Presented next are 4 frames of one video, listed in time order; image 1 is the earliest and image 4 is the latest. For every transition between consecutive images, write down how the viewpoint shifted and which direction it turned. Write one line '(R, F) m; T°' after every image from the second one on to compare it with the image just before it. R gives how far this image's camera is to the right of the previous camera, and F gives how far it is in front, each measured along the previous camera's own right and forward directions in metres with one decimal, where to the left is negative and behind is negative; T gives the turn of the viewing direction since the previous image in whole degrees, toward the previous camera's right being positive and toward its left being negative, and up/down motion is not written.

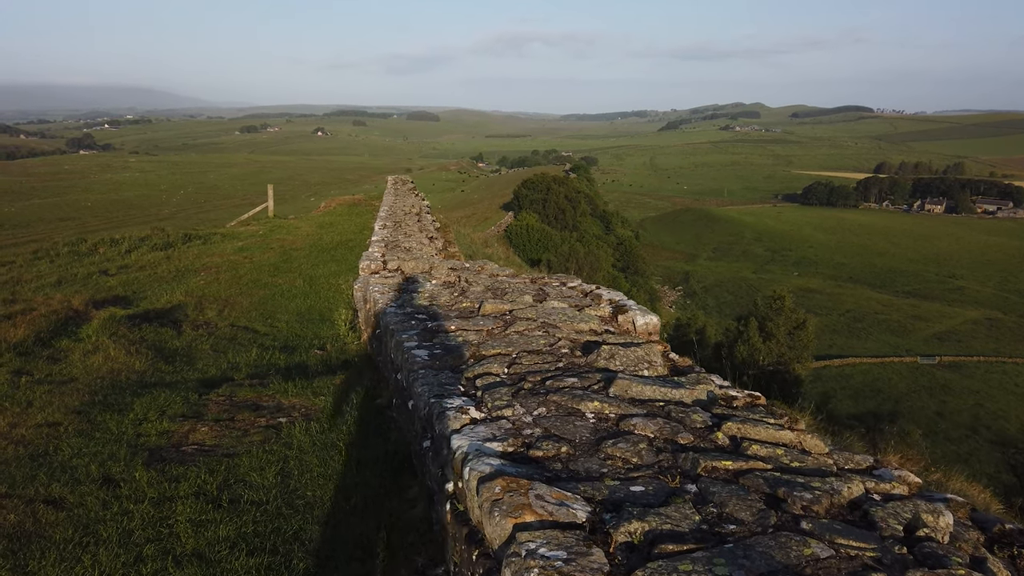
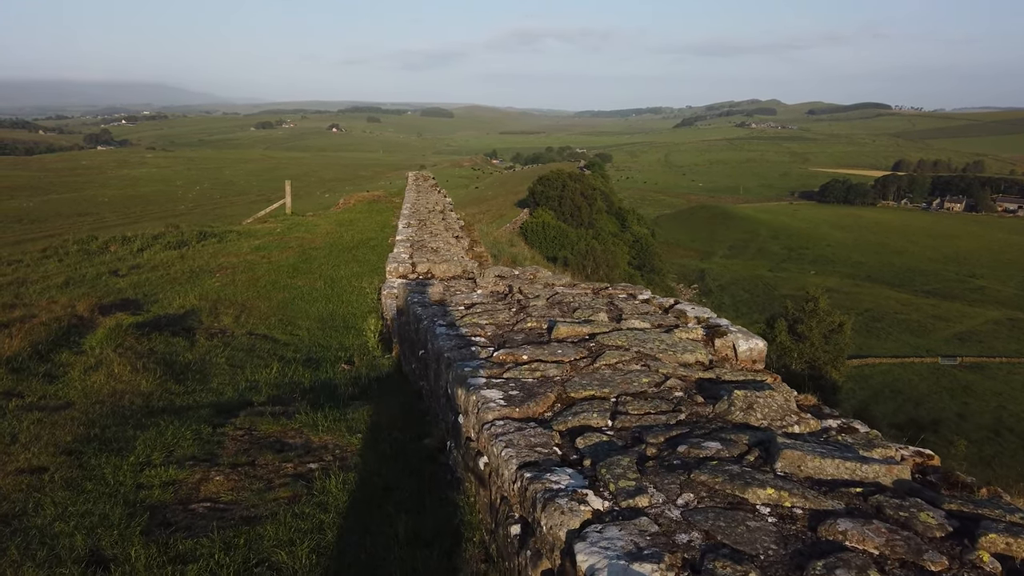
(-0.3, +0.8) m; -1°
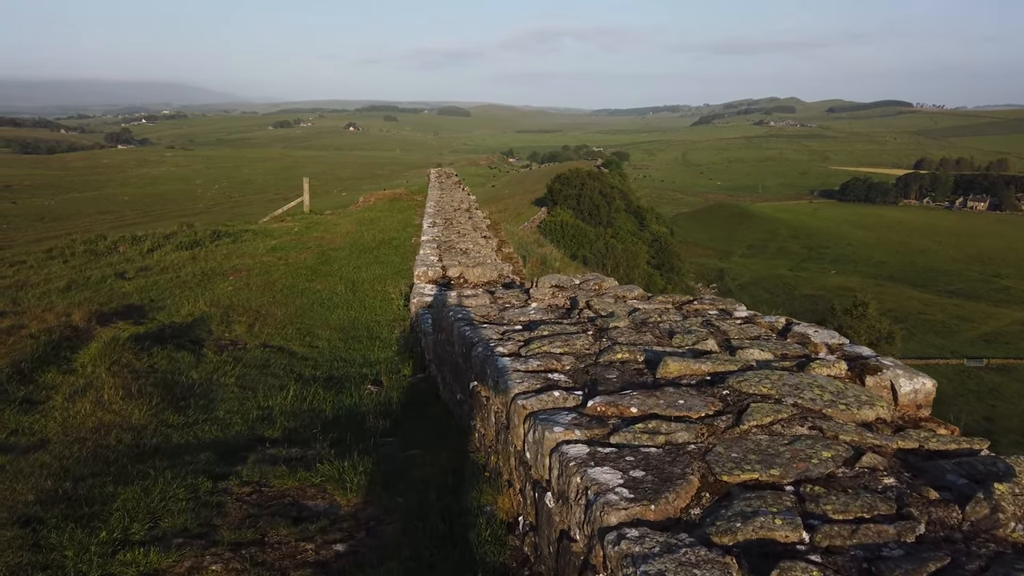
(-0.3, +0.9) m; -1°
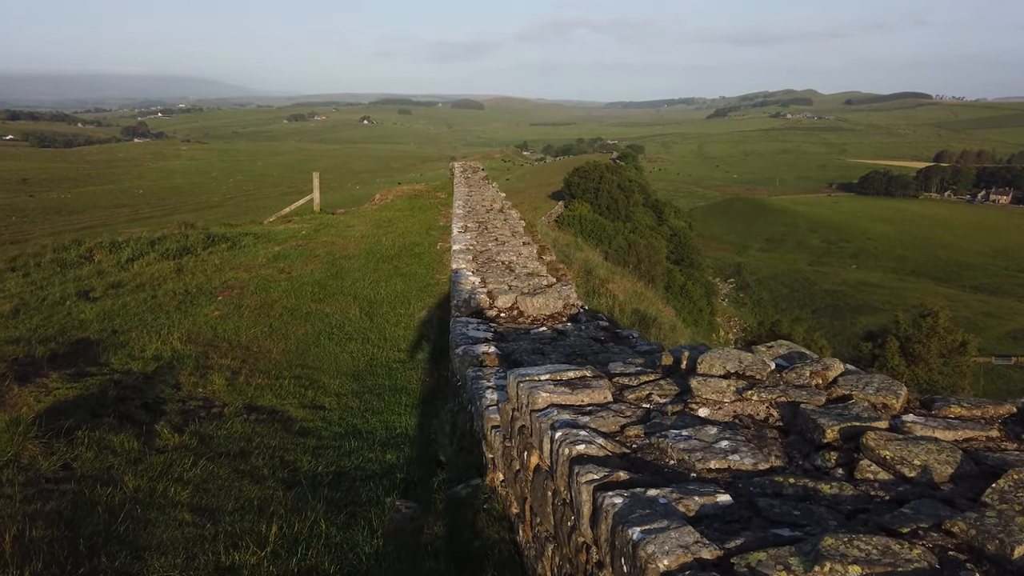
(-0.5, +2.1) m; -1°
